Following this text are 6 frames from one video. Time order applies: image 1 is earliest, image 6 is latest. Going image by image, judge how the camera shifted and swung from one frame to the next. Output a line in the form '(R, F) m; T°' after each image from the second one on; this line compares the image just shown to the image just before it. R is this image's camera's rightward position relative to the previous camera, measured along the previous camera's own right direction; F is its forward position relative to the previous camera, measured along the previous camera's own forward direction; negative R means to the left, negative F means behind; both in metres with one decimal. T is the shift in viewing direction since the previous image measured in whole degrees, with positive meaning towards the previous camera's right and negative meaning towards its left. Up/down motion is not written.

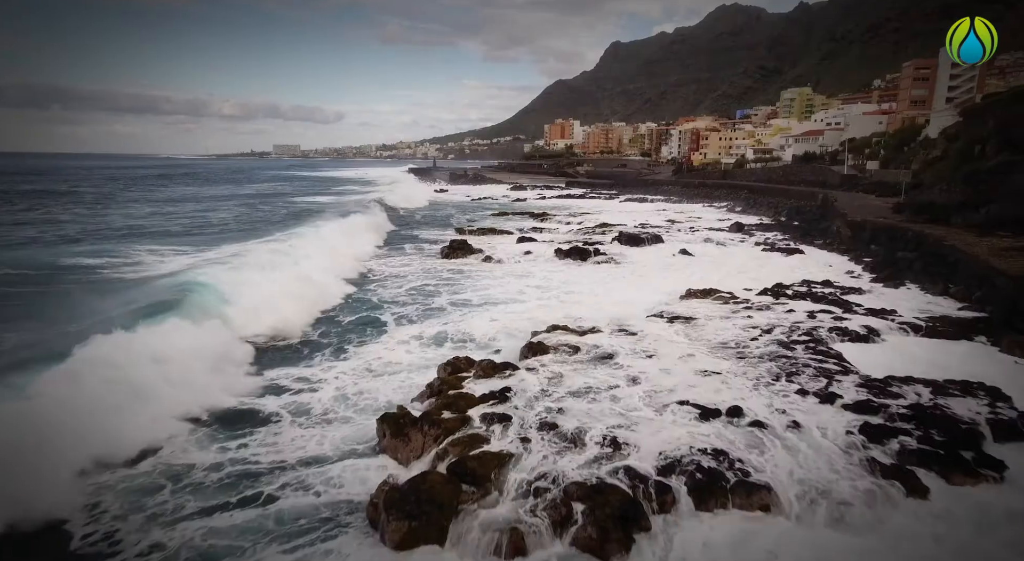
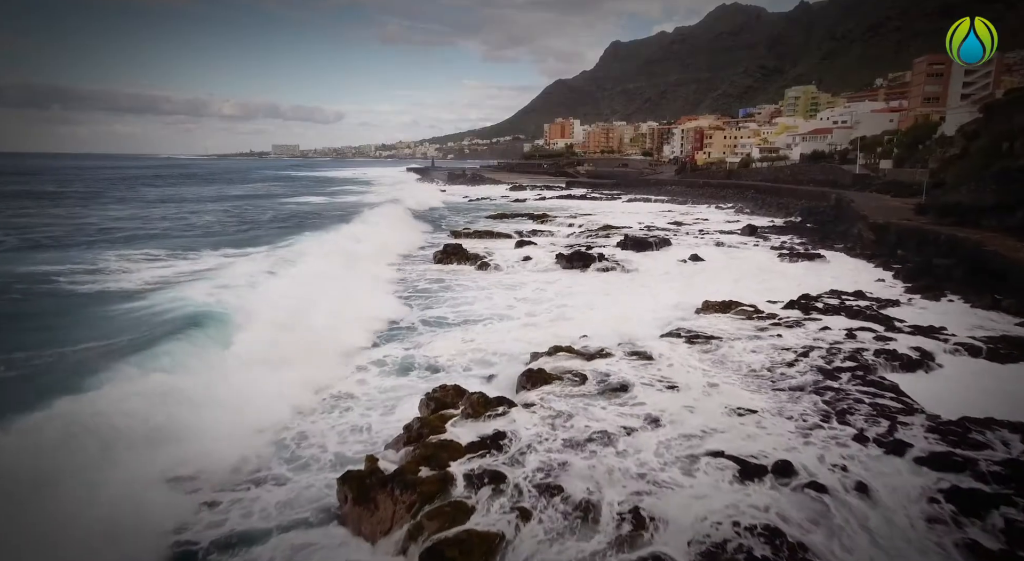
(+0.1, +1.4) m; 0°
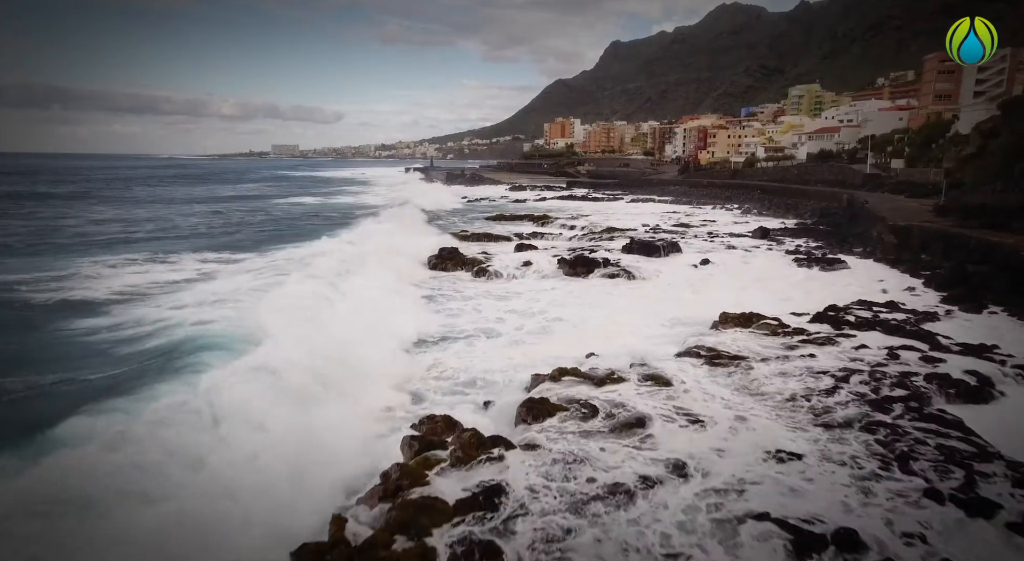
(0.0, +1.1) m; 0°
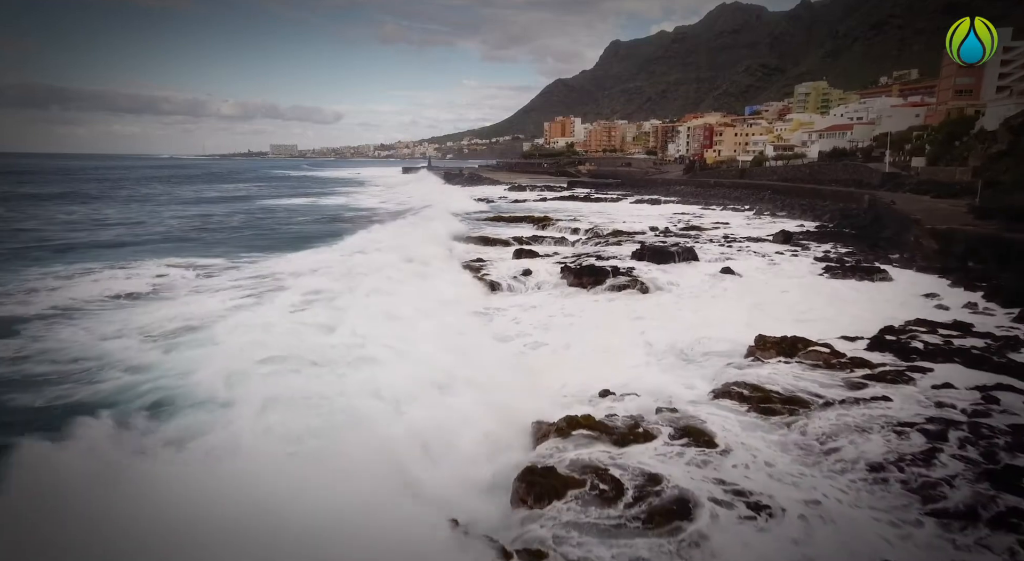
(0.0, +1.8) m; 0°
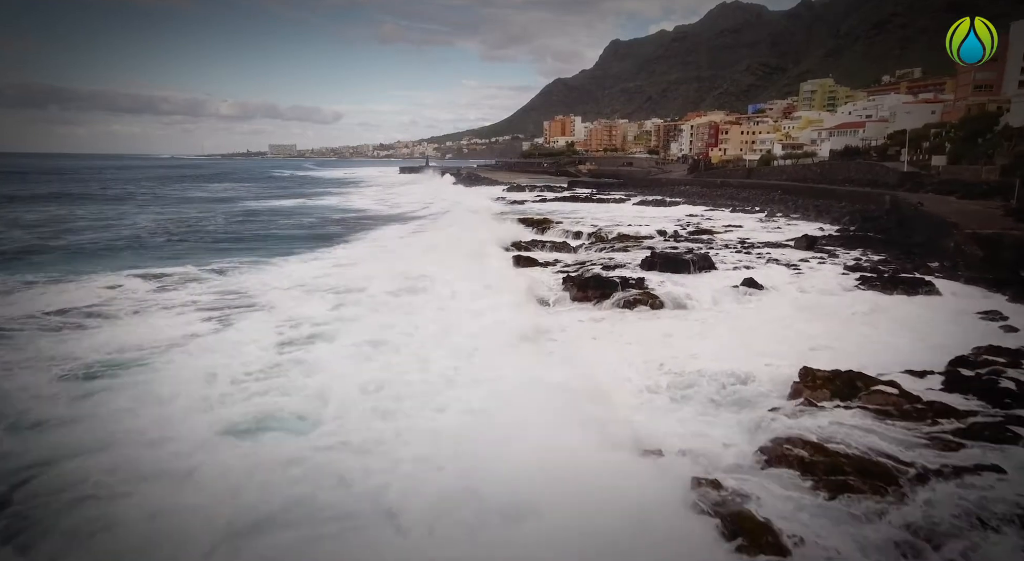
(+0.1, +1.7) m; 0°
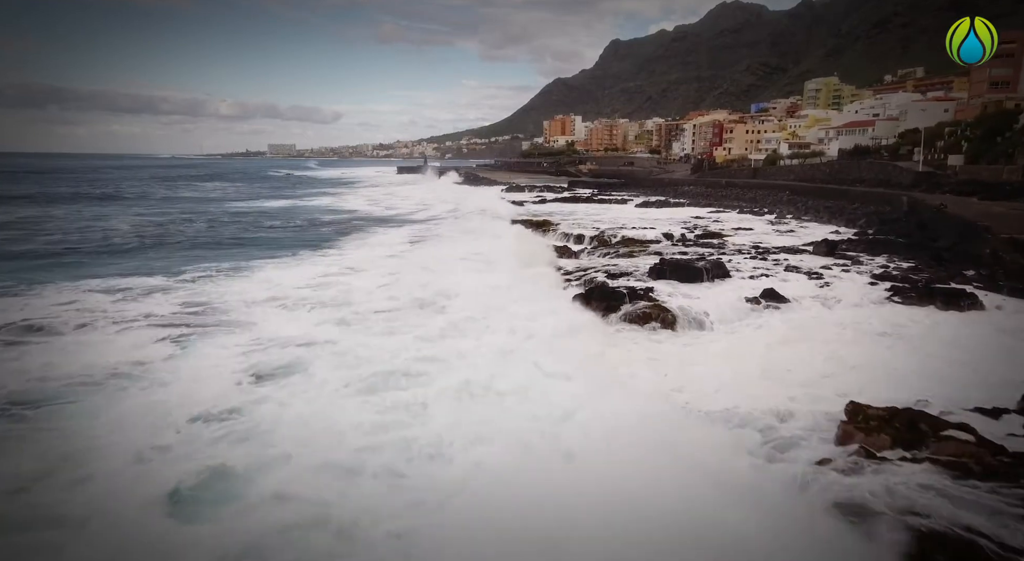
(+0.1, +1.3) m; 0°
